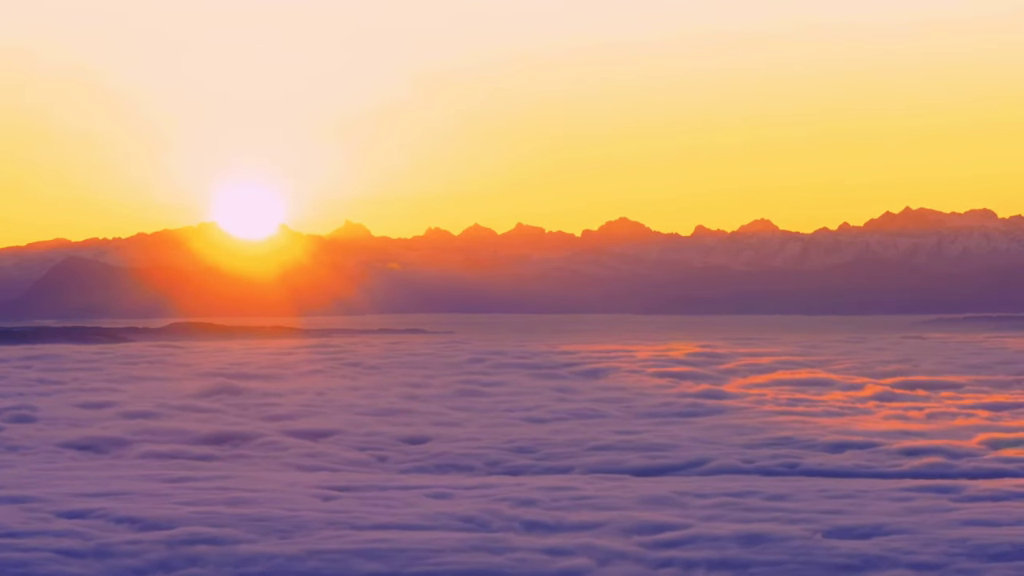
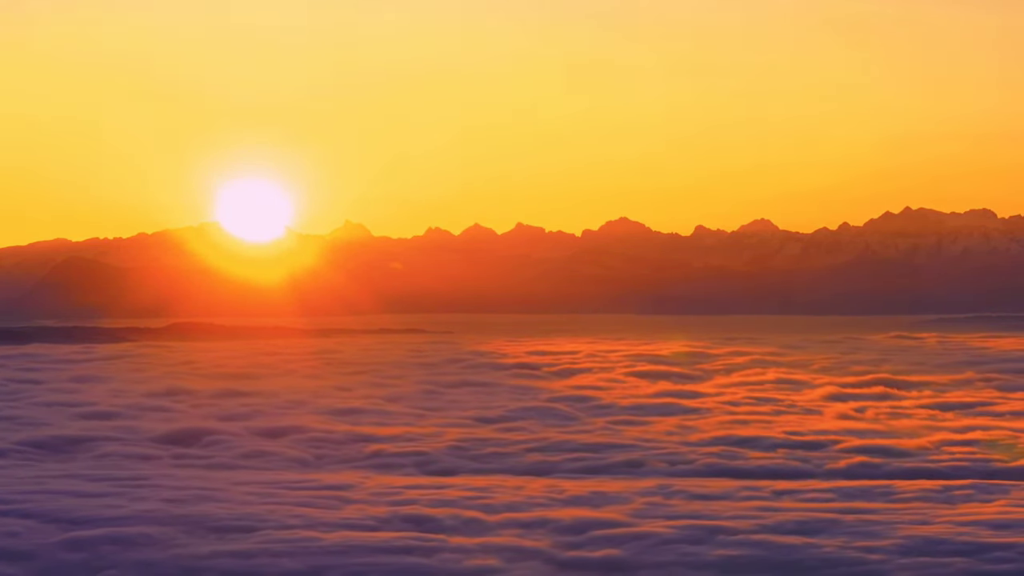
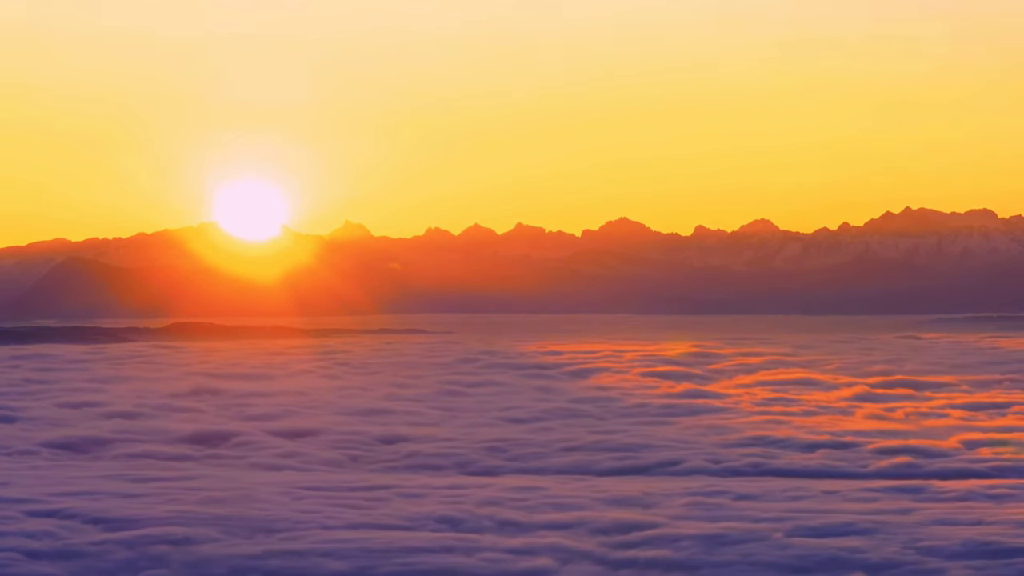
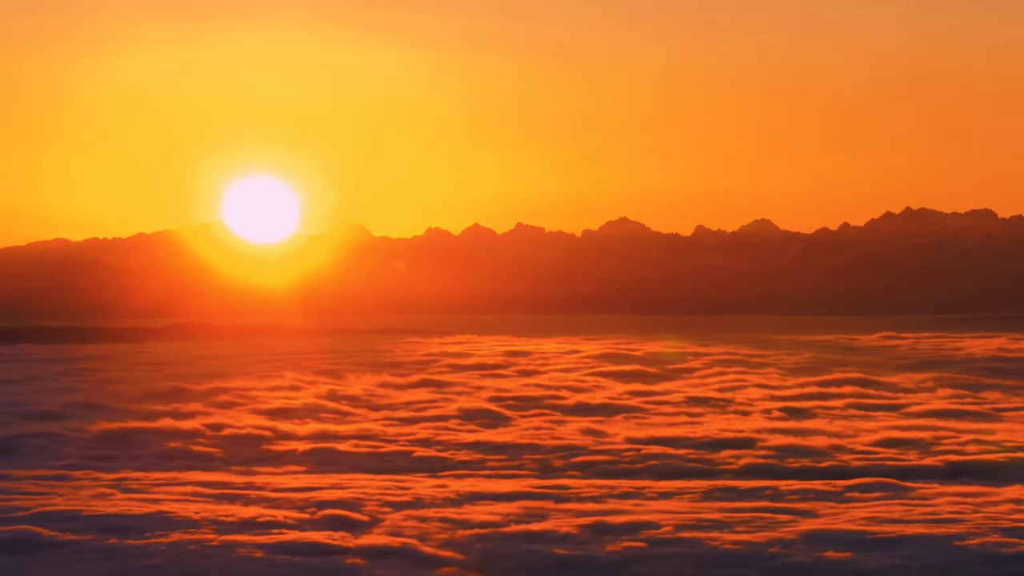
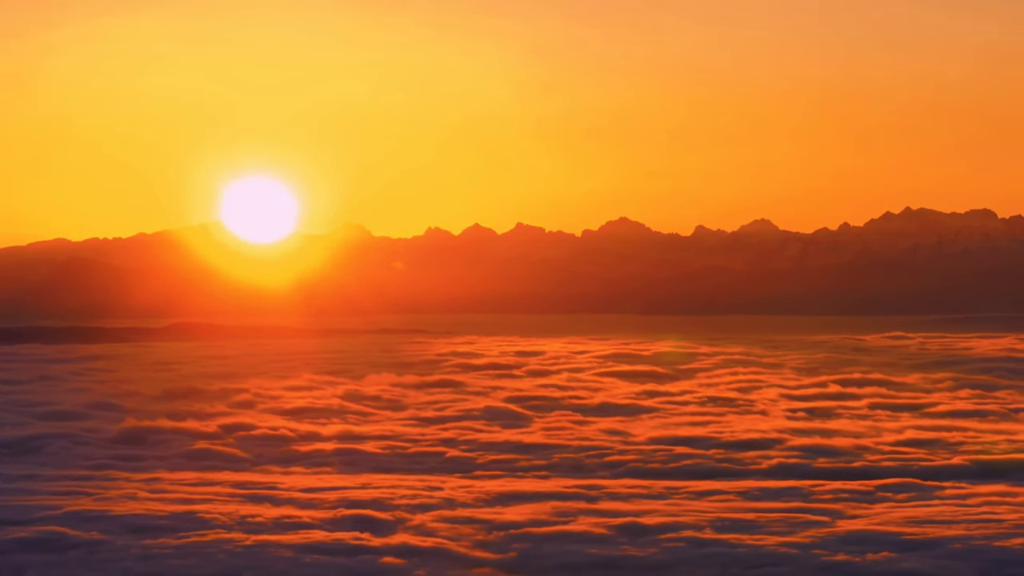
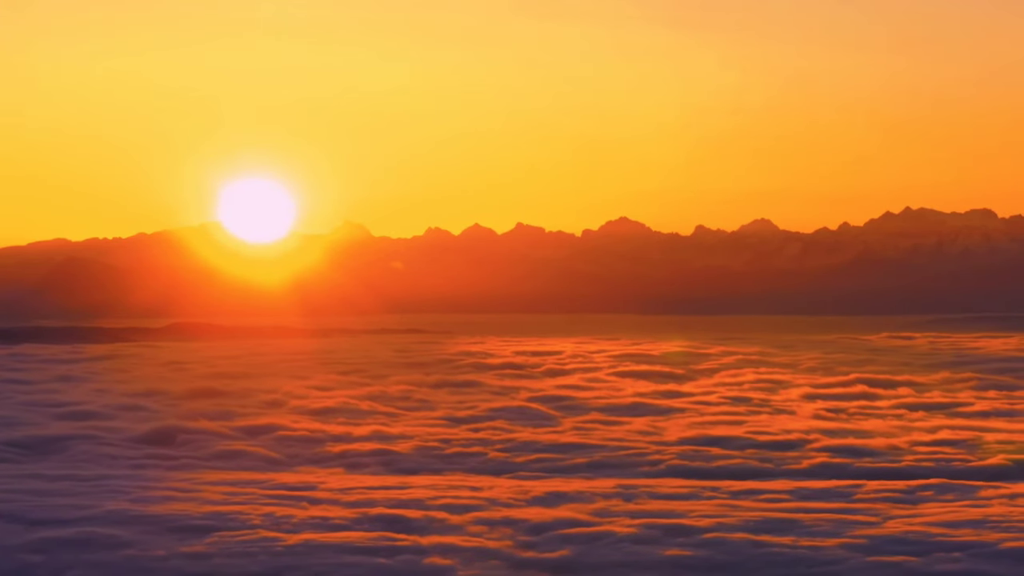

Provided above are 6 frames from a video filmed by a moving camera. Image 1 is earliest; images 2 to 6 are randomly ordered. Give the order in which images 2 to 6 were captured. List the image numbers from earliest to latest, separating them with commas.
3, 2, 6, 5, 4
